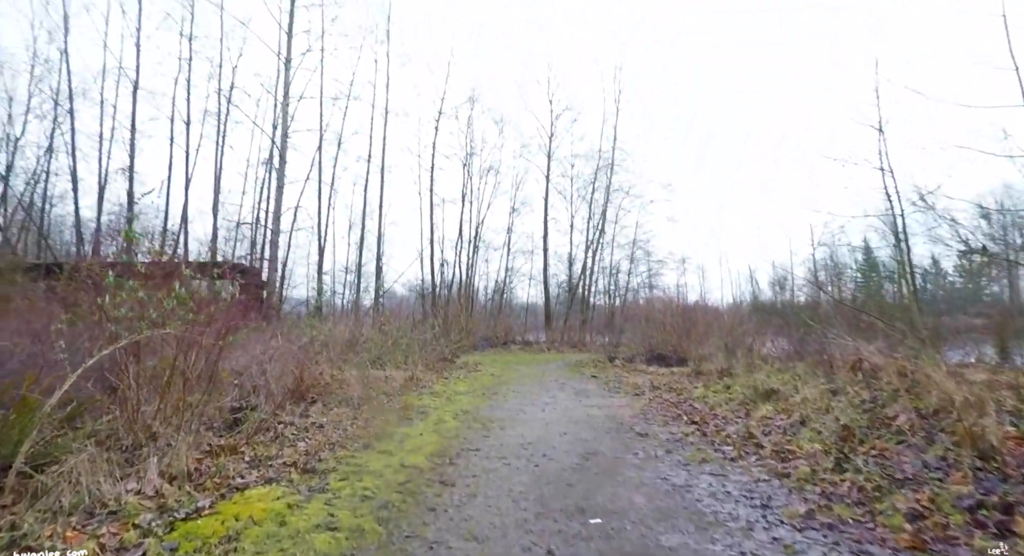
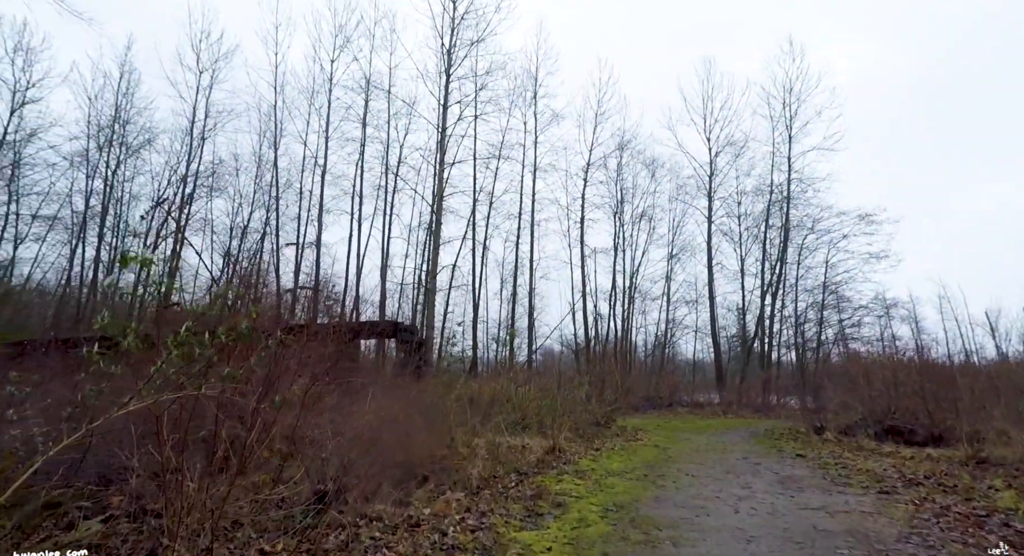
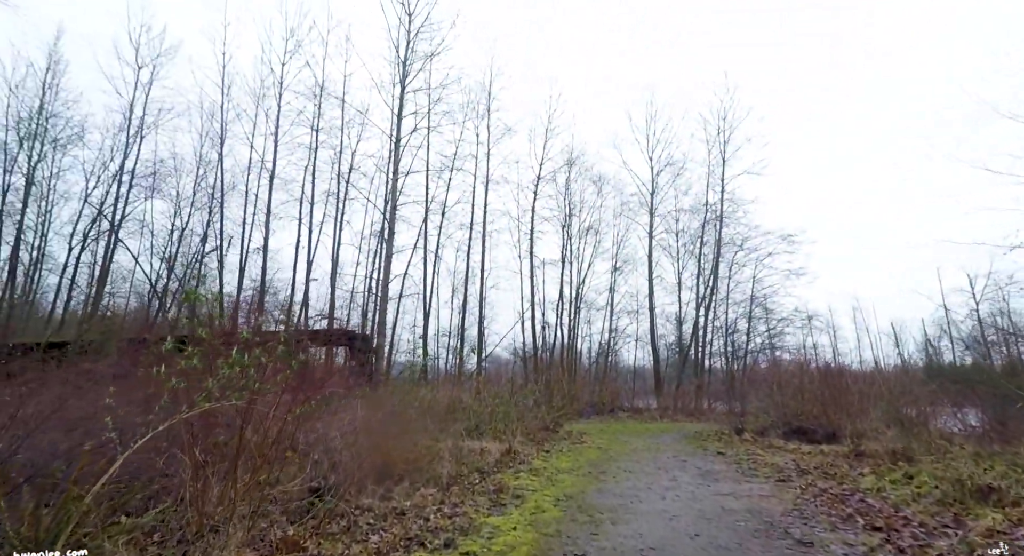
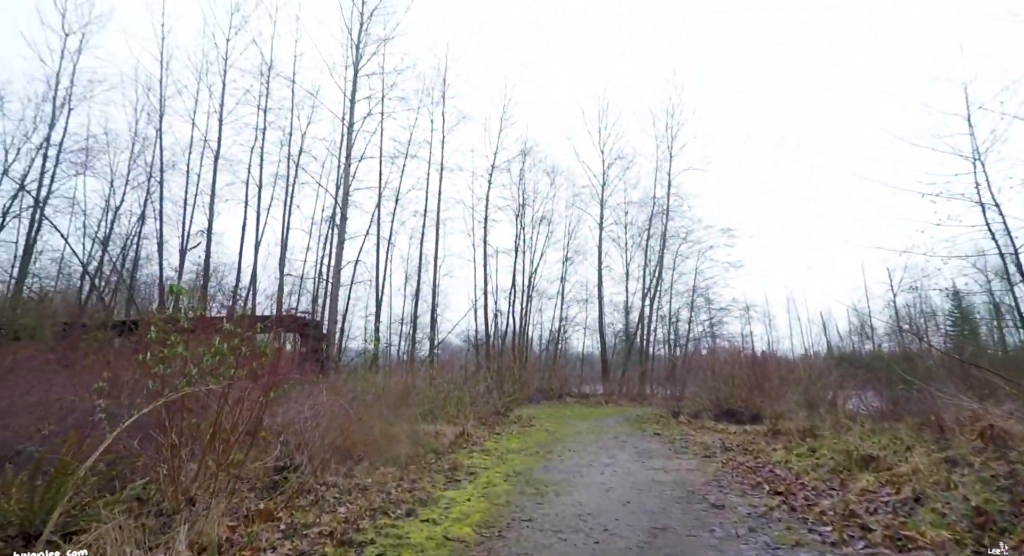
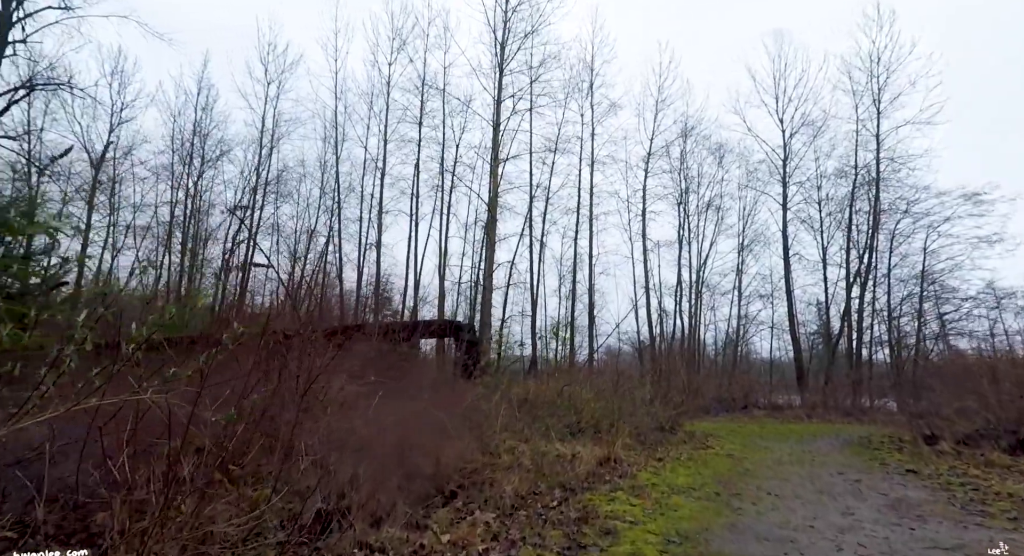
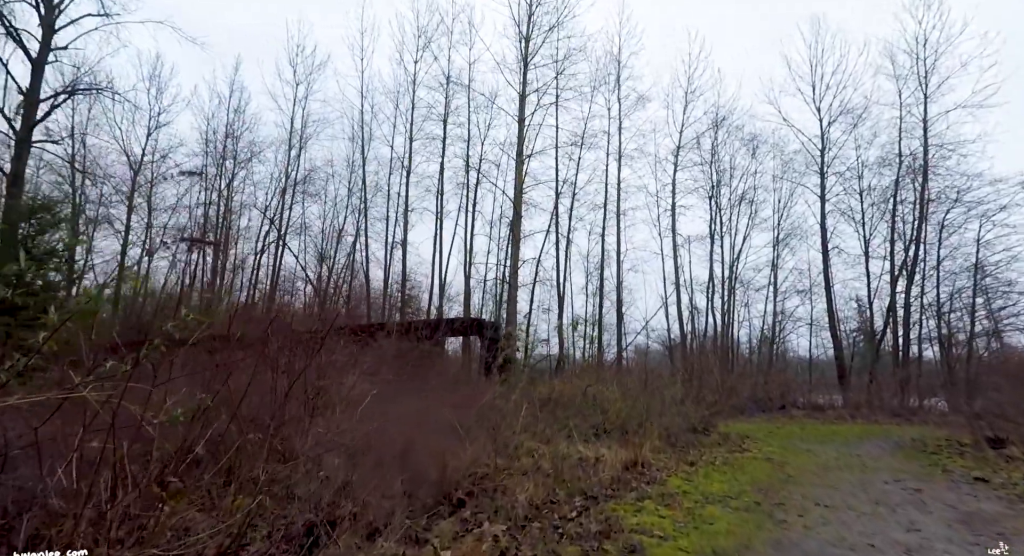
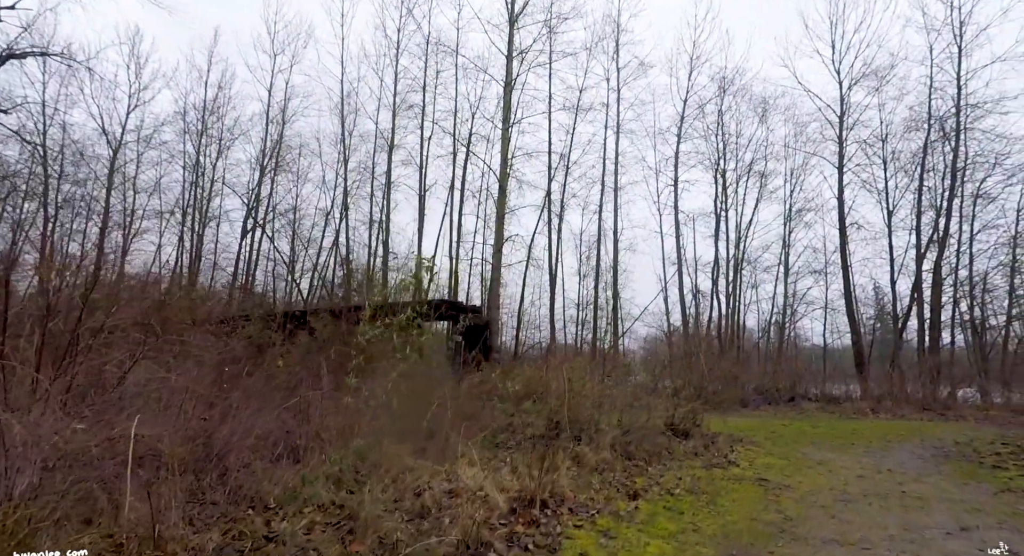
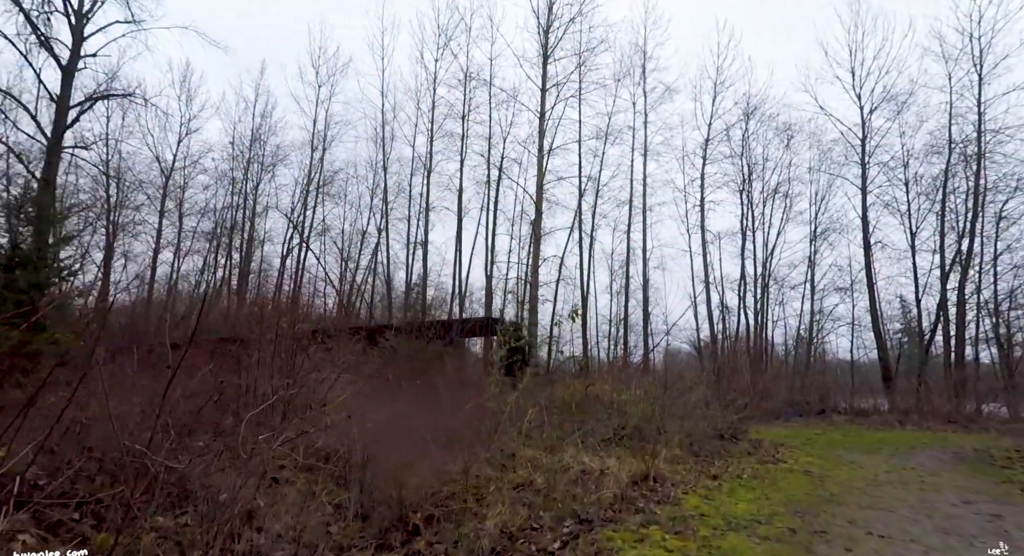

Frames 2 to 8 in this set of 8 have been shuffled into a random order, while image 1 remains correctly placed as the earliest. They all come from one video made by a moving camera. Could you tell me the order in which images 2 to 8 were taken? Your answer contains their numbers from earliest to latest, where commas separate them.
4, 3, 2, 5, 6, 8, 7
